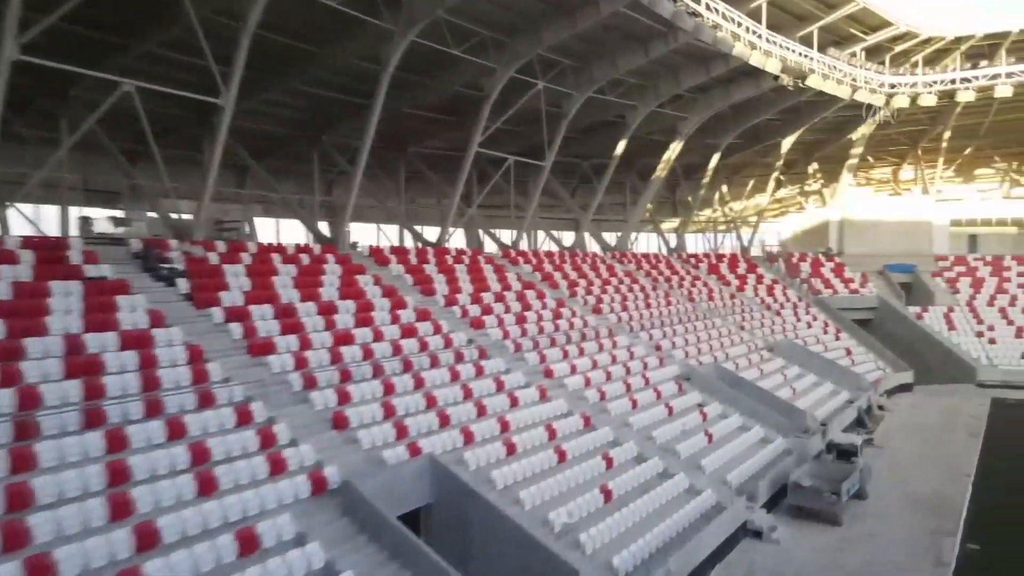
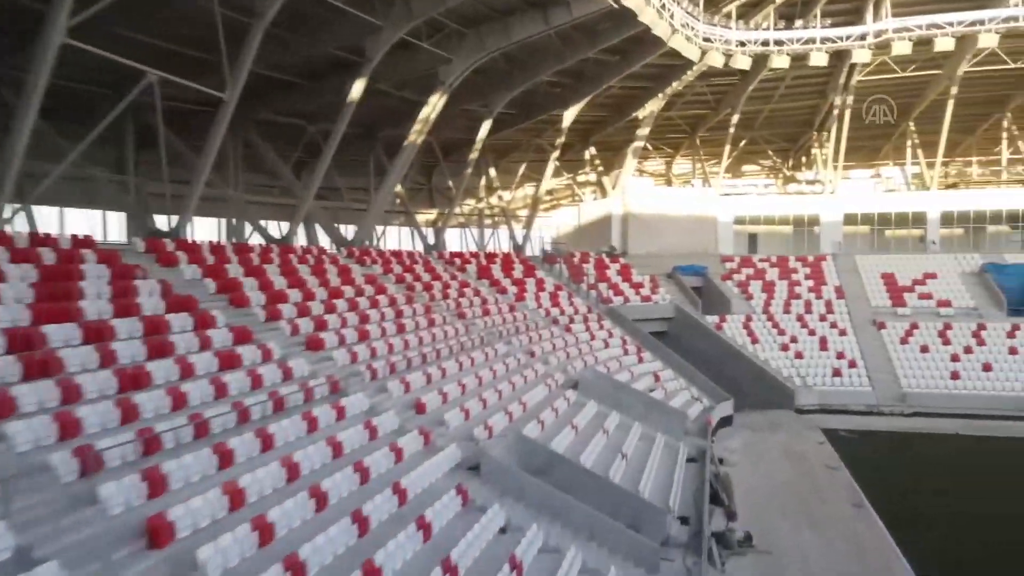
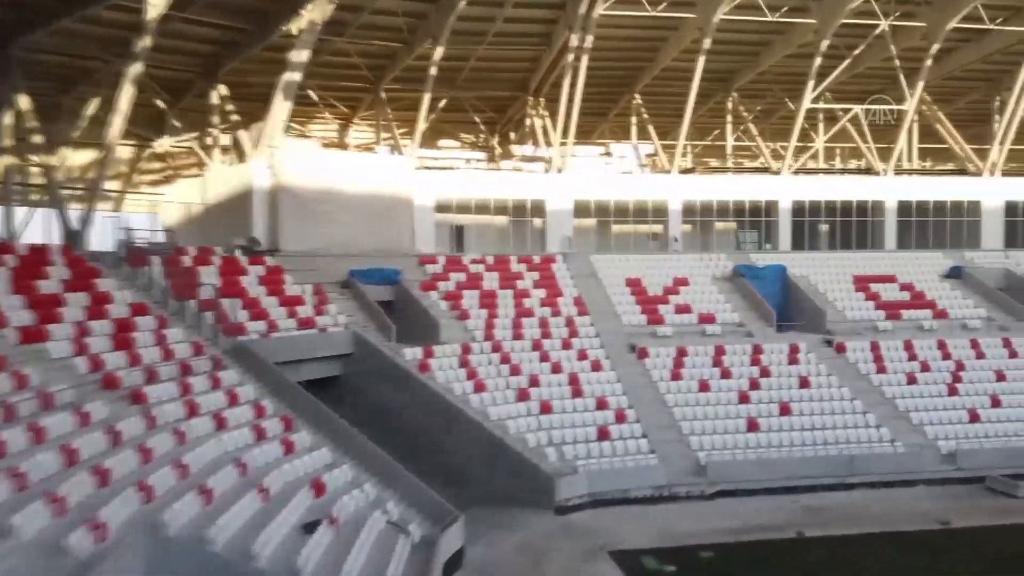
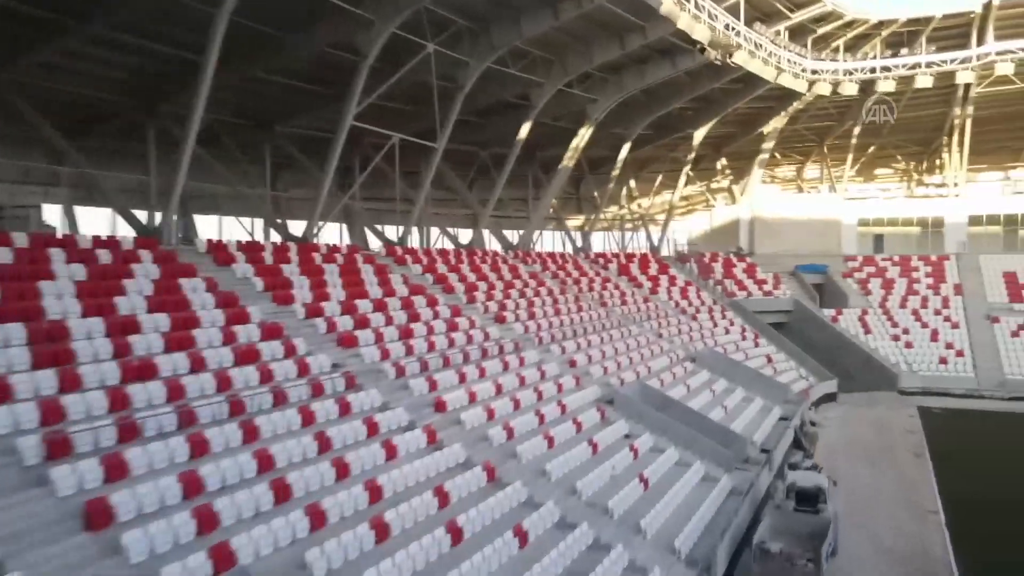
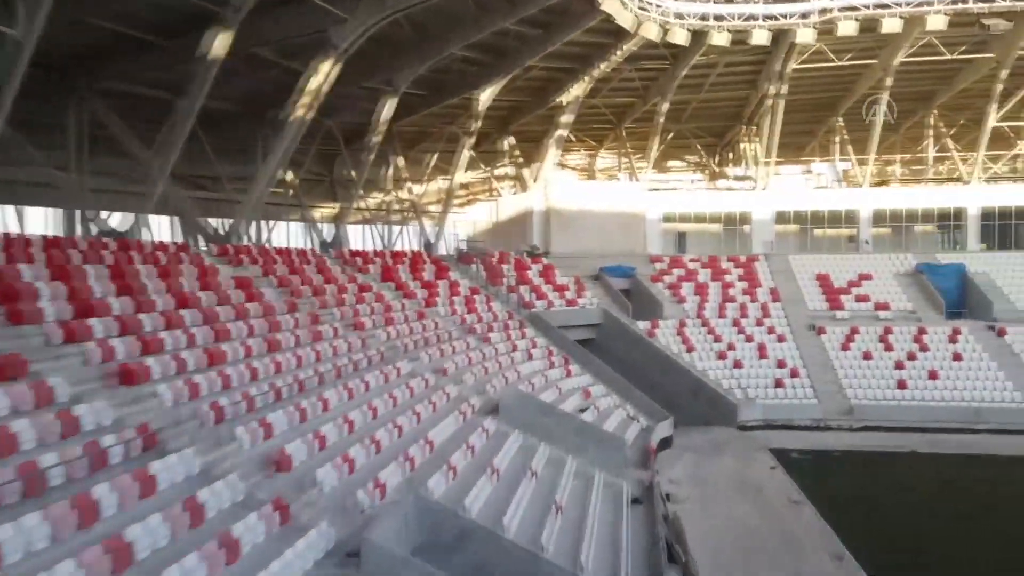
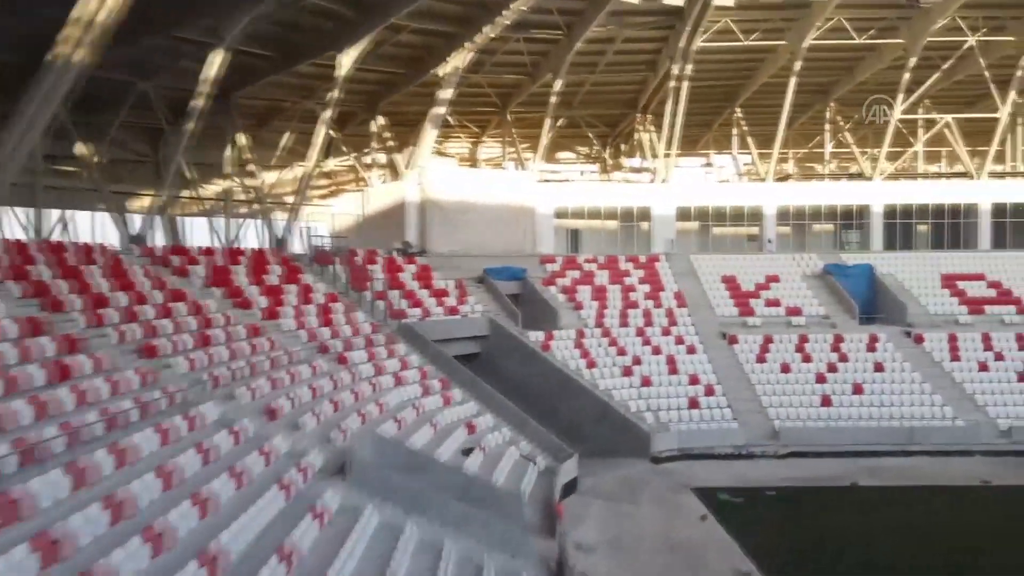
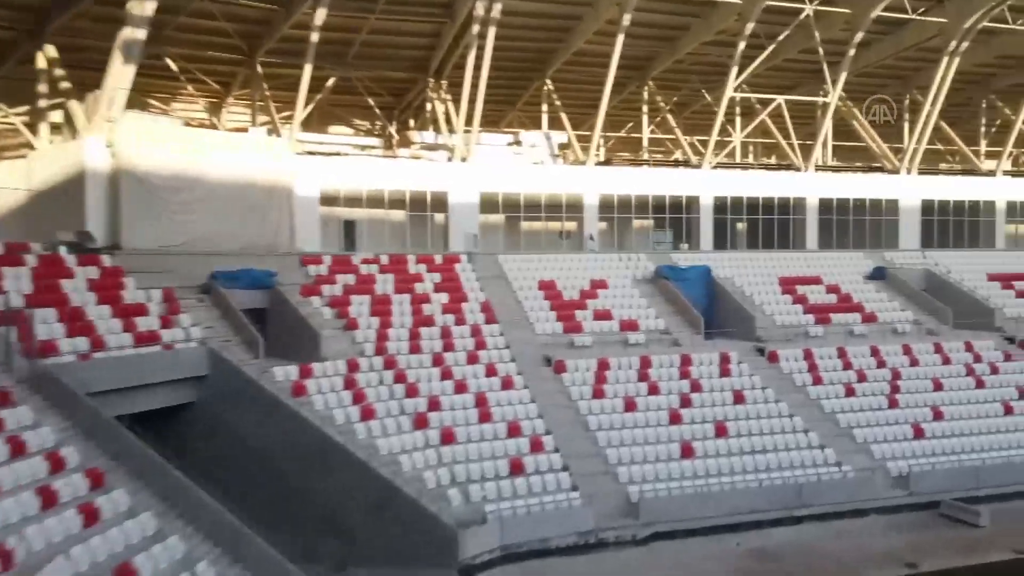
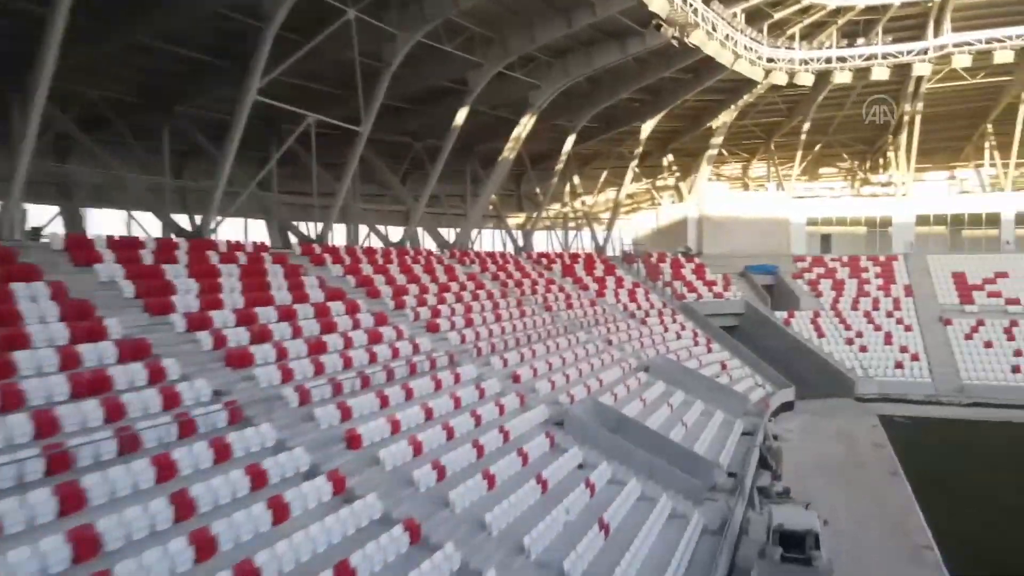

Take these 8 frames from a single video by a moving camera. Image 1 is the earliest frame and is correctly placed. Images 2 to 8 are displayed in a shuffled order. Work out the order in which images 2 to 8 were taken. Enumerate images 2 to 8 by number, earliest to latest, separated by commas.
4, 8, 2, 5, 6, 3, 7
